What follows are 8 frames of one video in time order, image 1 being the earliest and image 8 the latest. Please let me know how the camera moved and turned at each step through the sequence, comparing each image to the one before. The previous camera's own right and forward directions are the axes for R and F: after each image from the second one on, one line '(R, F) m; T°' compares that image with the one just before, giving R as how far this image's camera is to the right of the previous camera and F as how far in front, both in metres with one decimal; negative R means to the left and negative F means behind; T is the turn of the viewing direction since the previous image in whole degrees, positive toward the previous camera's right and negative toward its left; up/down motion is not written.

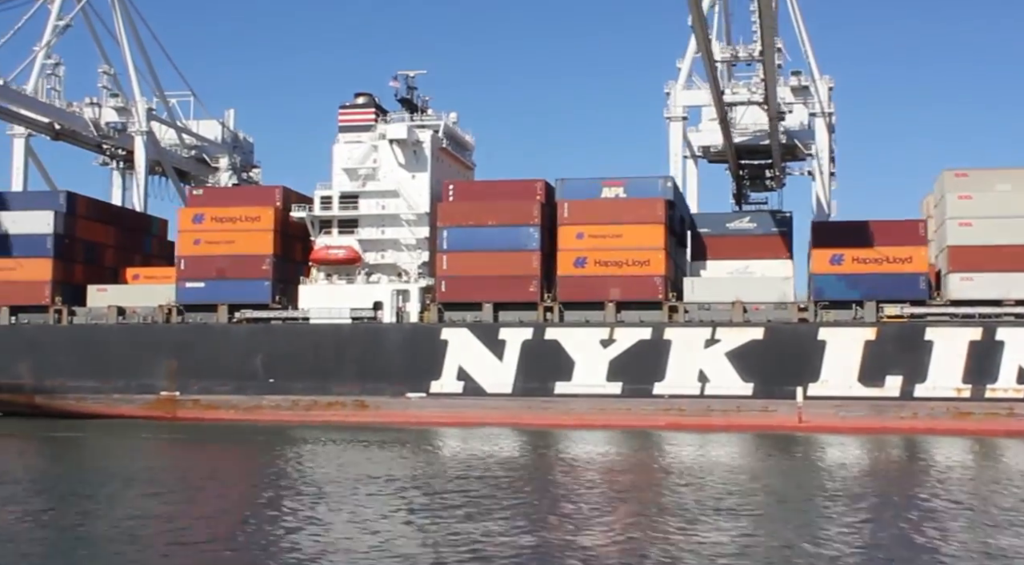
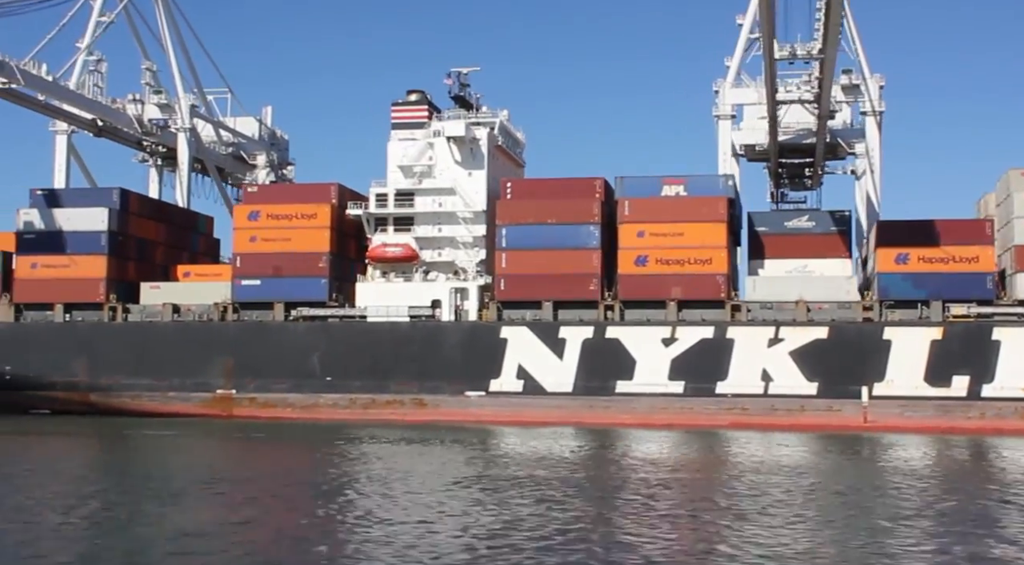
(-1.6, +0.2) m; 0°
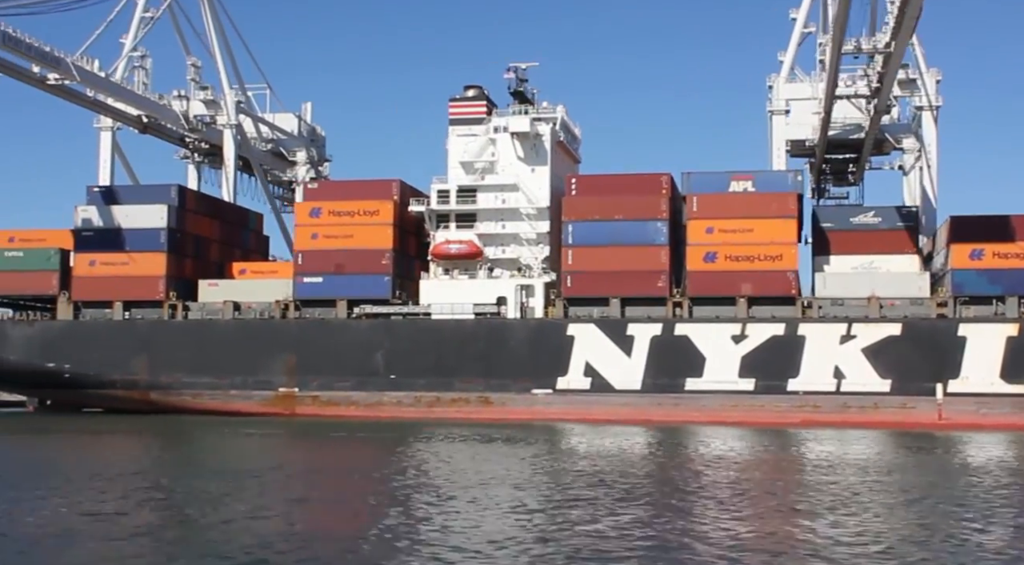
(-1.9, +0.3) m; 0°
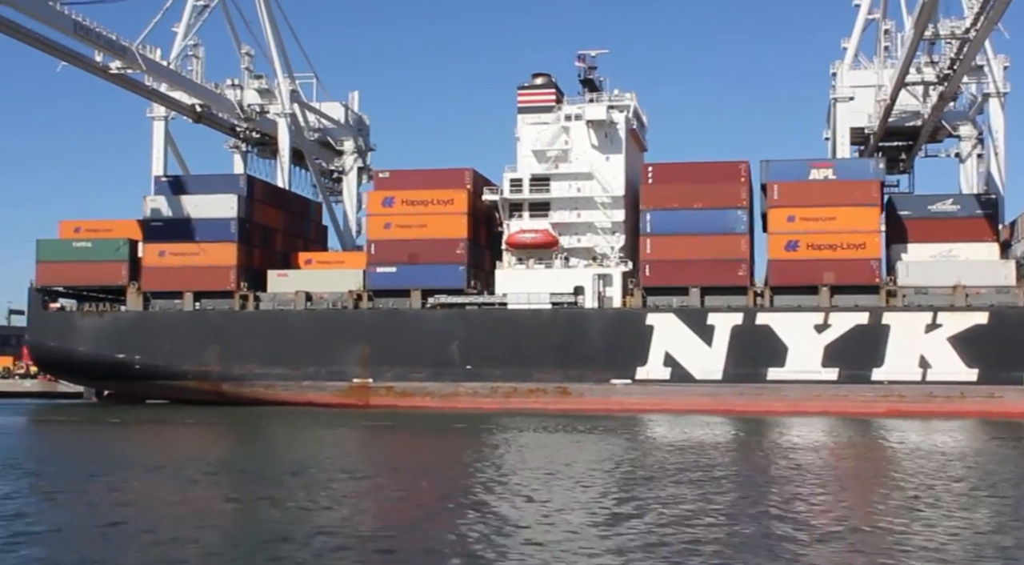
(-2.1, +0.3) m; 0°
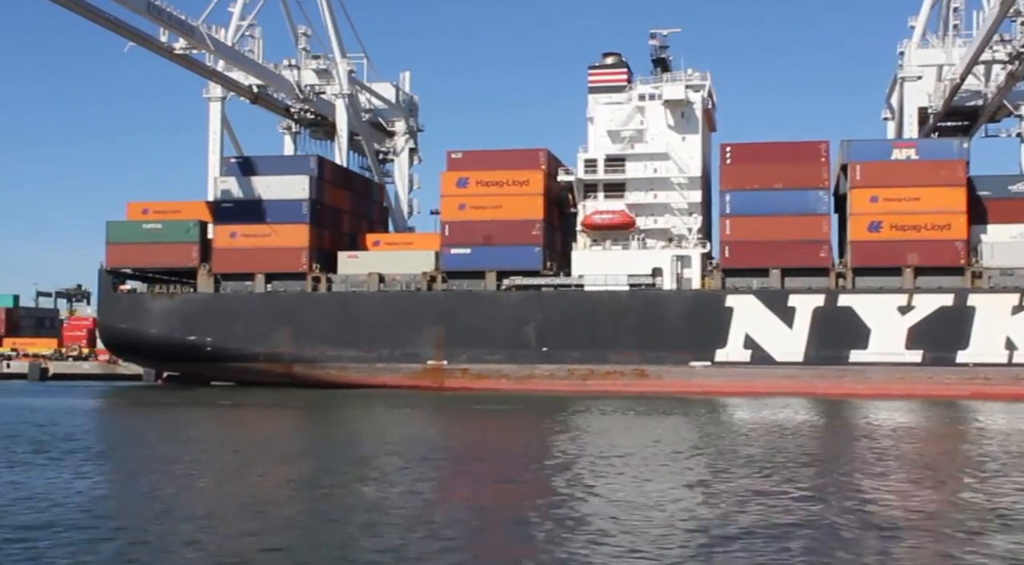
(-1.9, +0.3) m; -1°
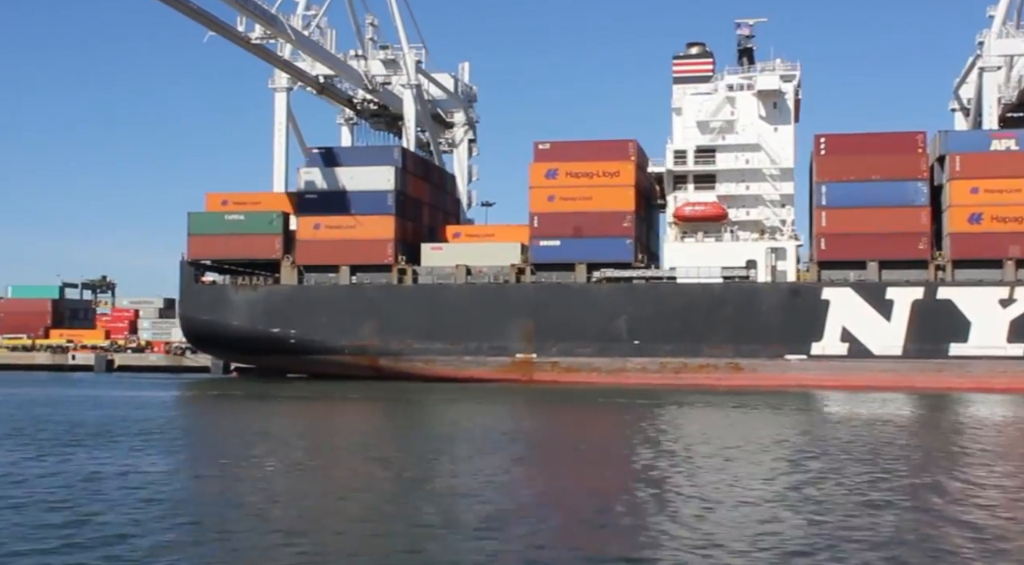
(-2.4, +0.4) m; 0°
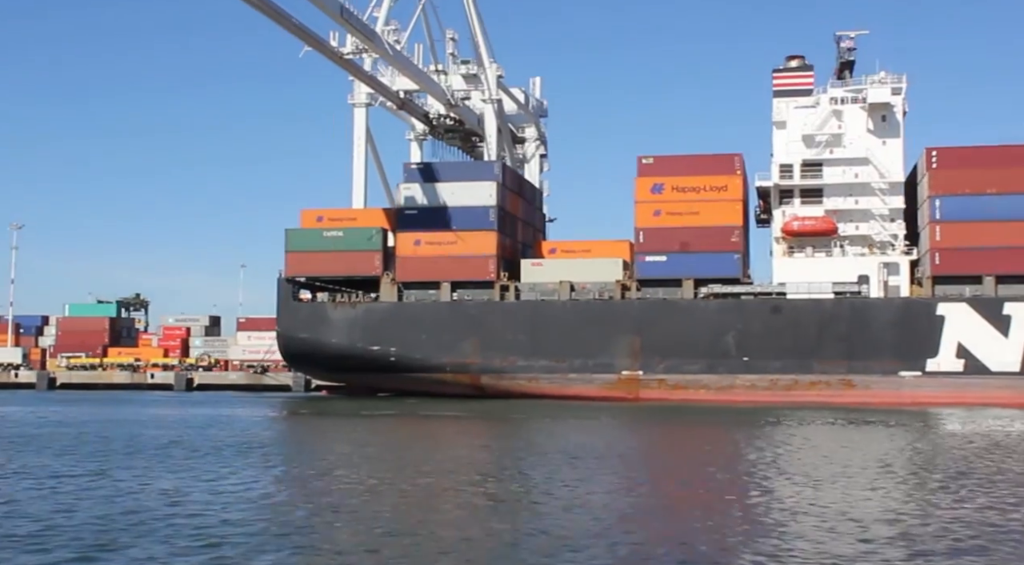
(-2.6, +0.4) m; -1°
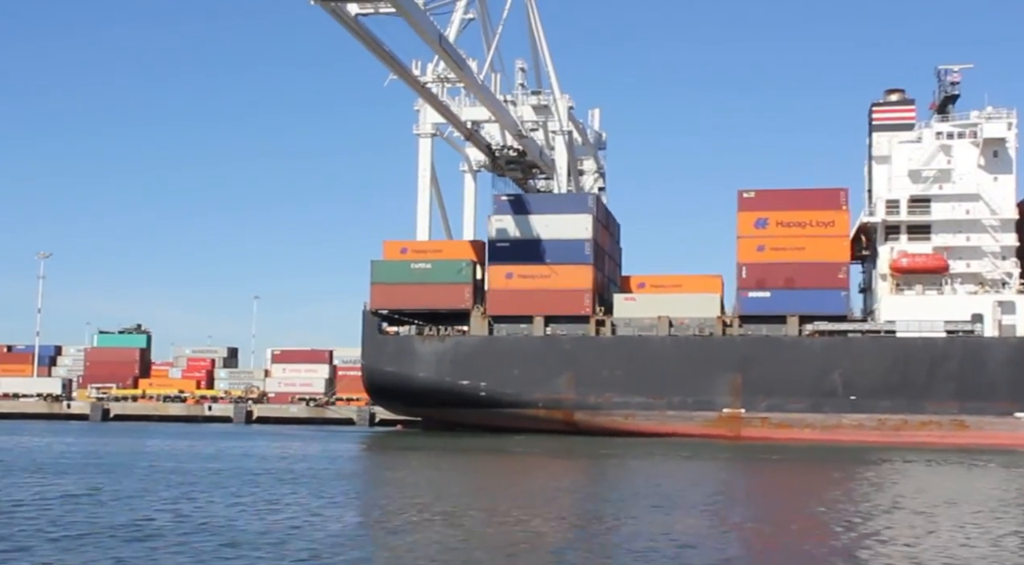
(-3.3, +1.0) m; +1°
